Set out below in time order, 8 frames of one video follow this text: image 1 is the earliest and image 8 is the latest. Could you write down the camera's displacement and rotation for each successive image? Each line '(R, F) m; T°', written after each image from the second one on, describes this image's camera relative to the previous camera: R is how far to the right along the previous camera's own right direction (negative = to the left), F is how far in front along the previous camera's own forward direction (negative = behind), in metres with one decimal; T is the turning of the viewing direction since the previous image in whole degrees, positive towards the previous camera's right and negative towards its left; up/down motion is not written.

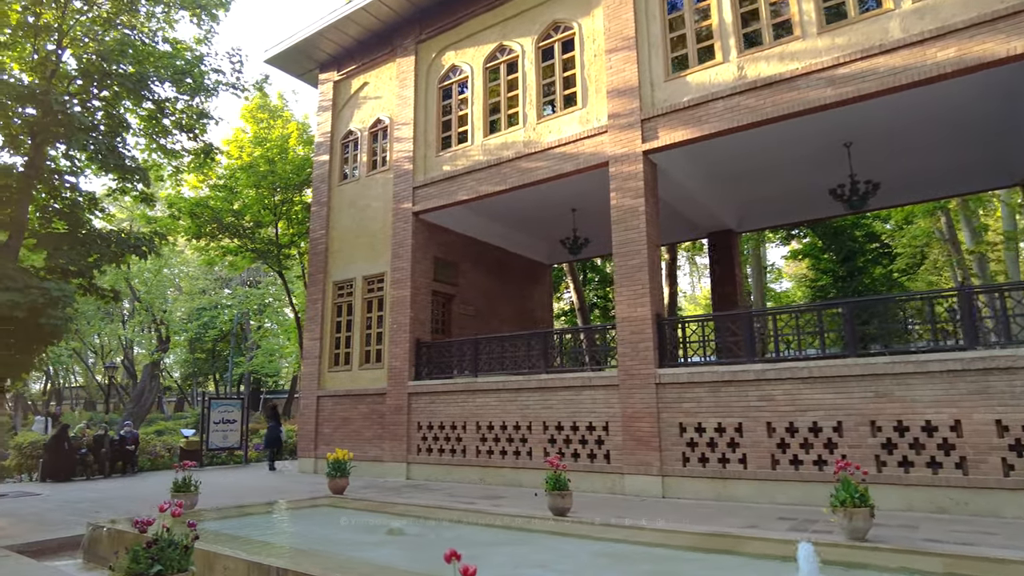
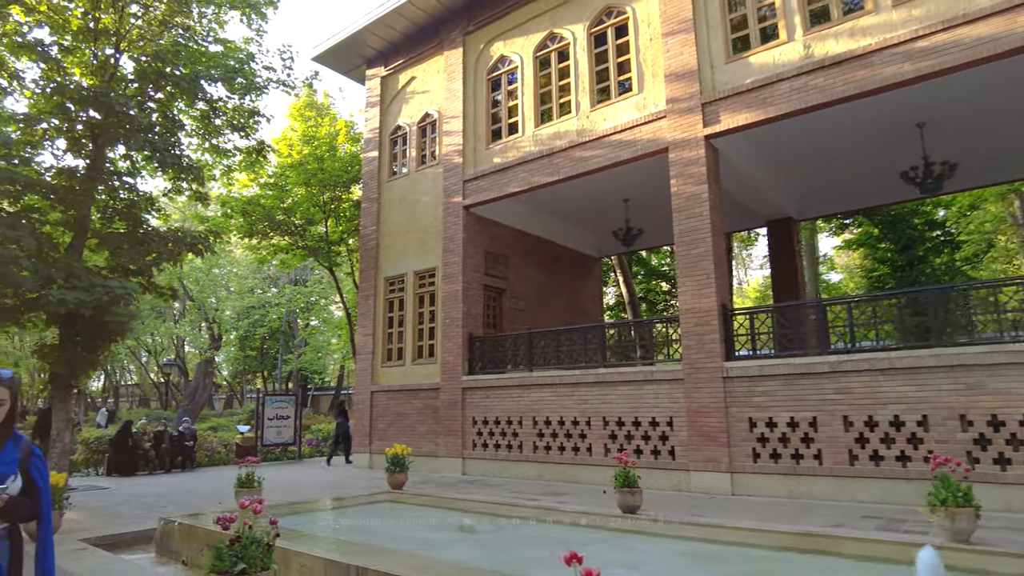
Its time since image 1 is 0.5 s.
(-0.3, +0.2) m; -3°
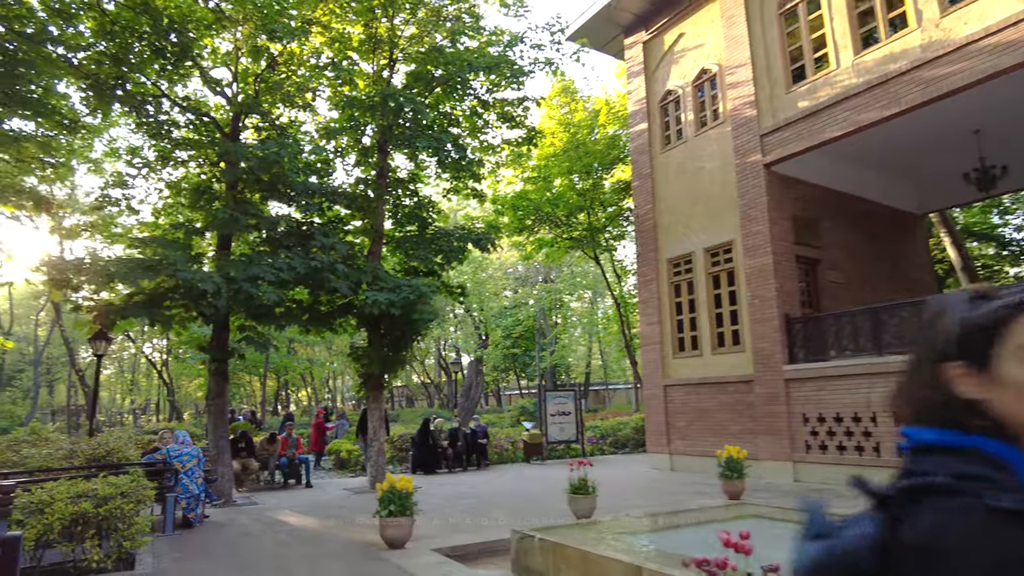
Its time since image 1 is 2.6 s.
(-1.6, +1.3) m; -19°
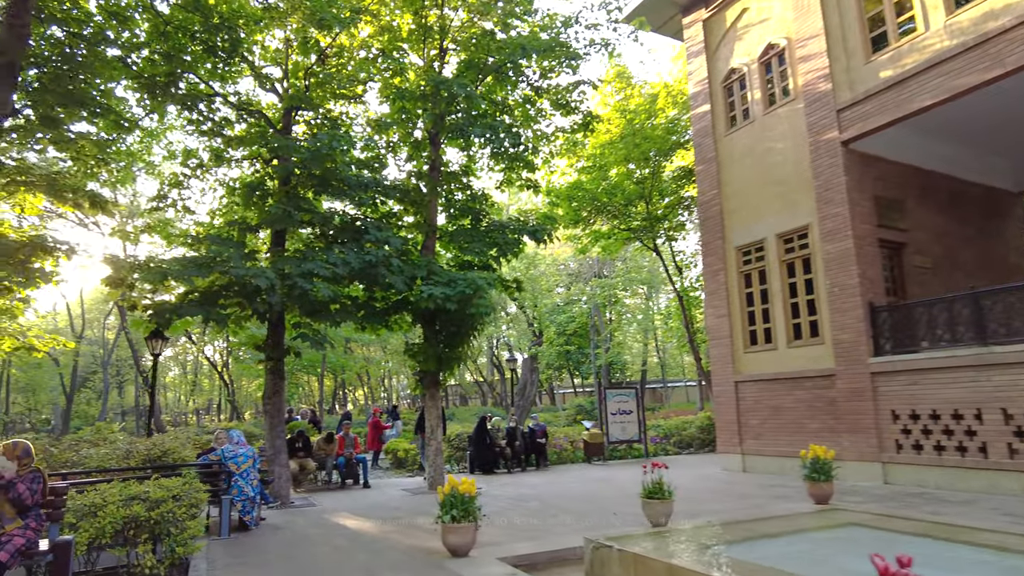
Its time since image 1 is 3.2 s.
(-0.2, +0.5) m; -4°
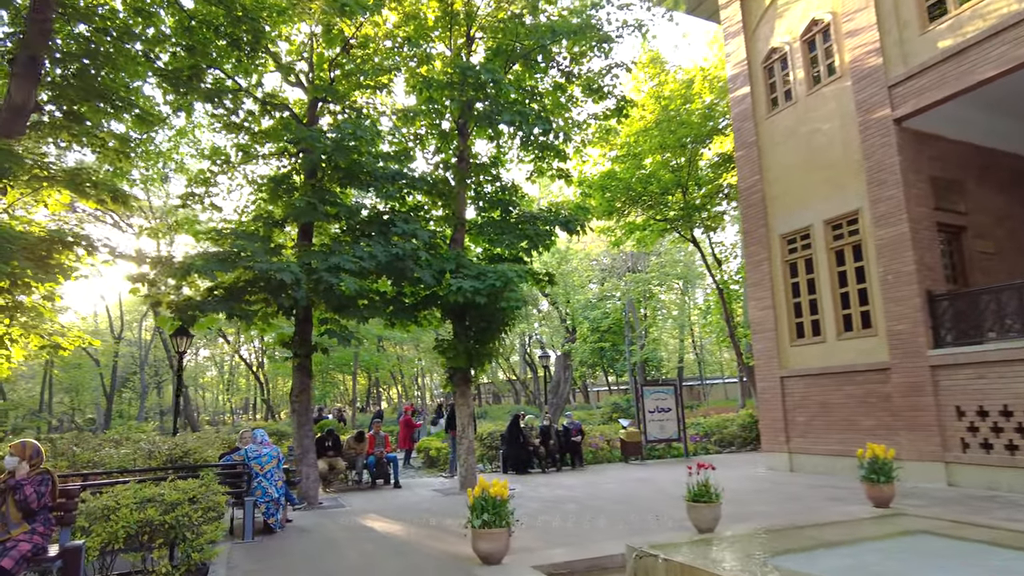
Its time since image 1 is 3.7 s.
(0.0, +0.5) m; -3°
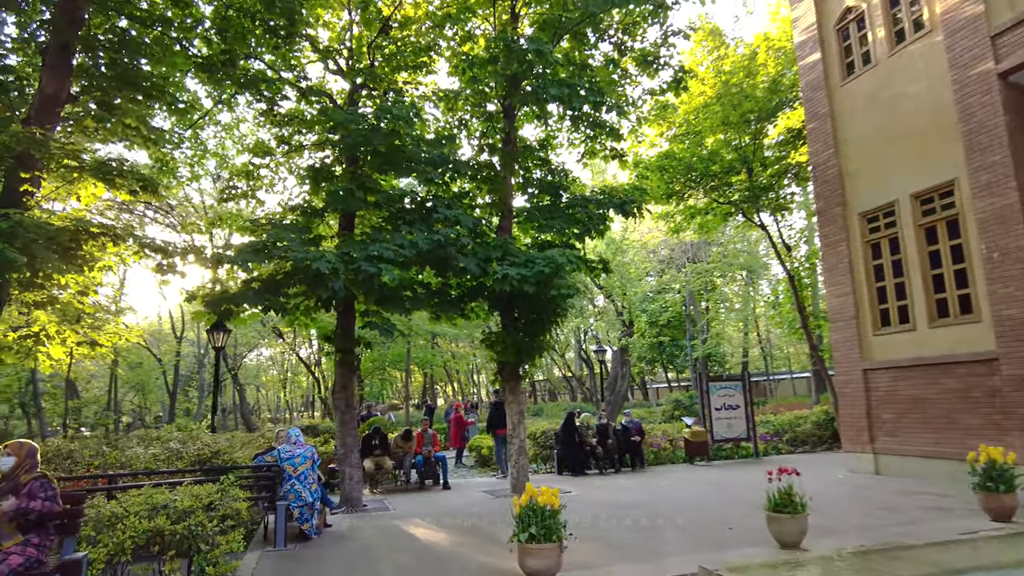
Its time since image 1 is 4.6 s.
(+0.1, +0.8) m; -5°
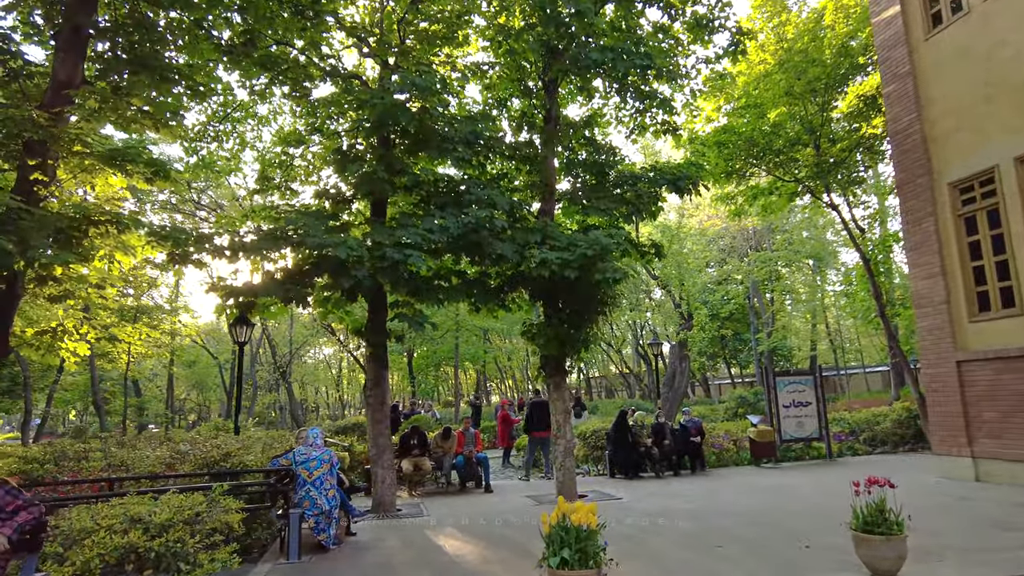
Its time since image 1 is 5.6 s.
(+0.2, +0.9) m; -5°
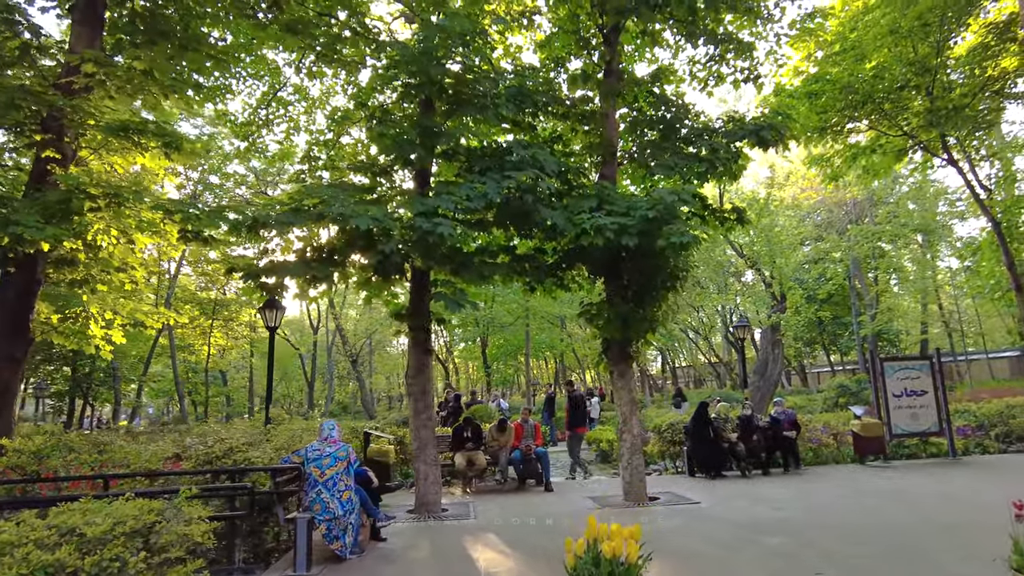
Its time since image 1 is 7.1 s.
(+0.4, +1.2) m; -7°
